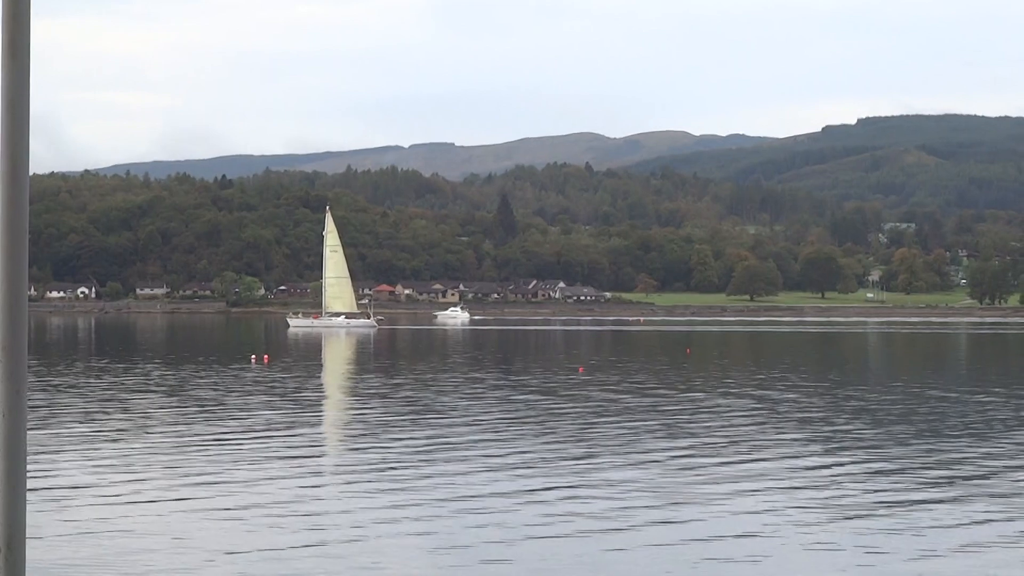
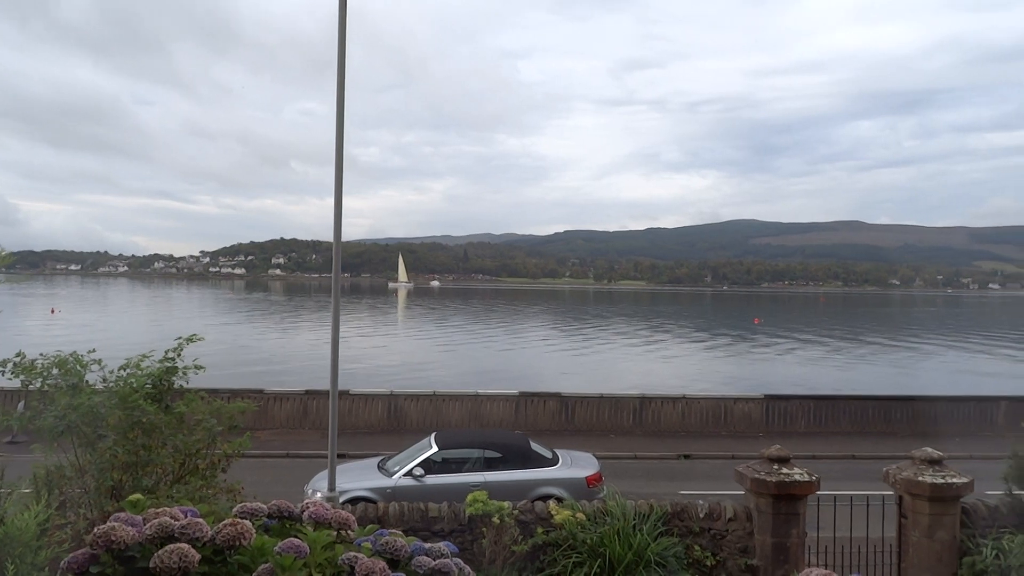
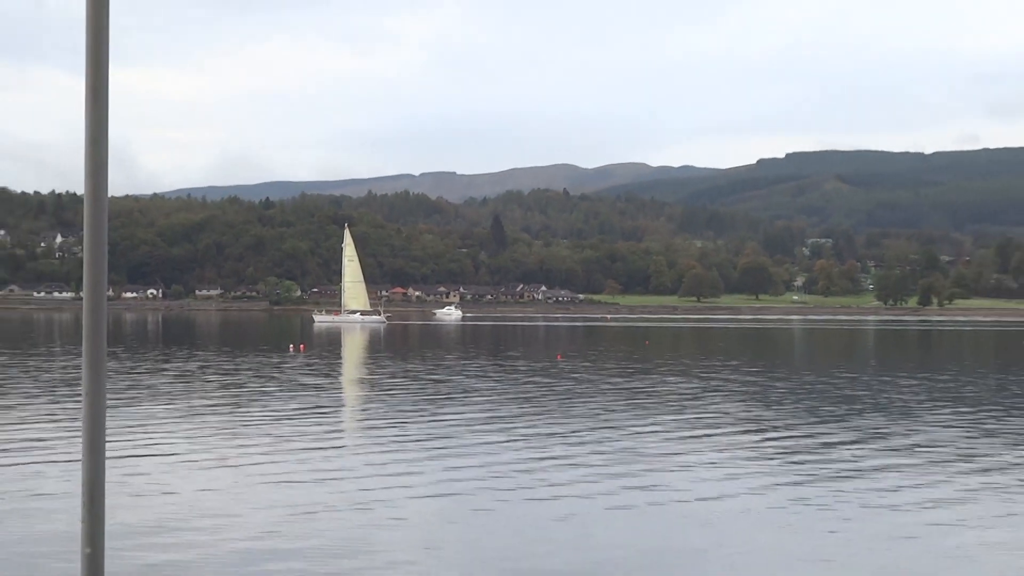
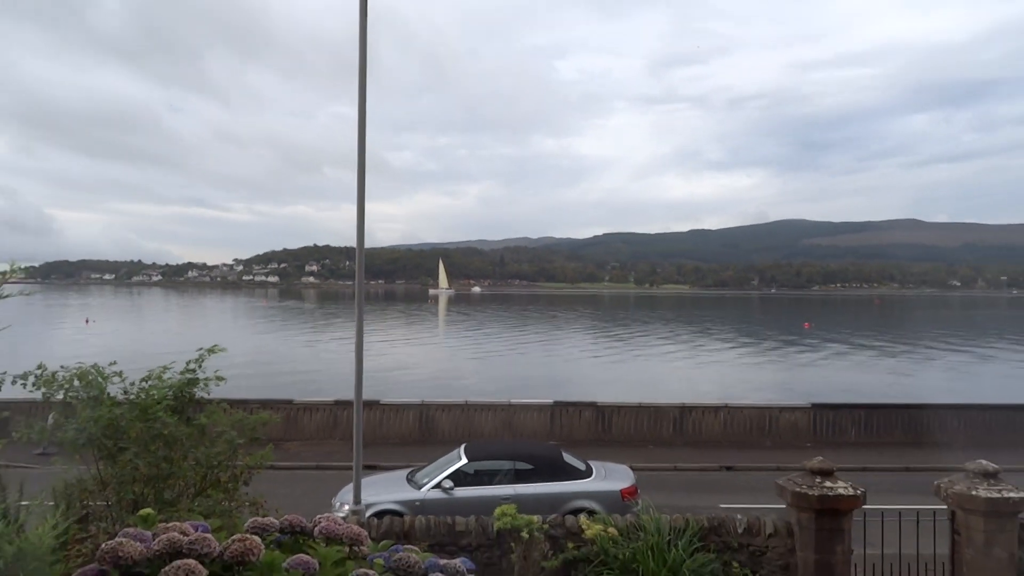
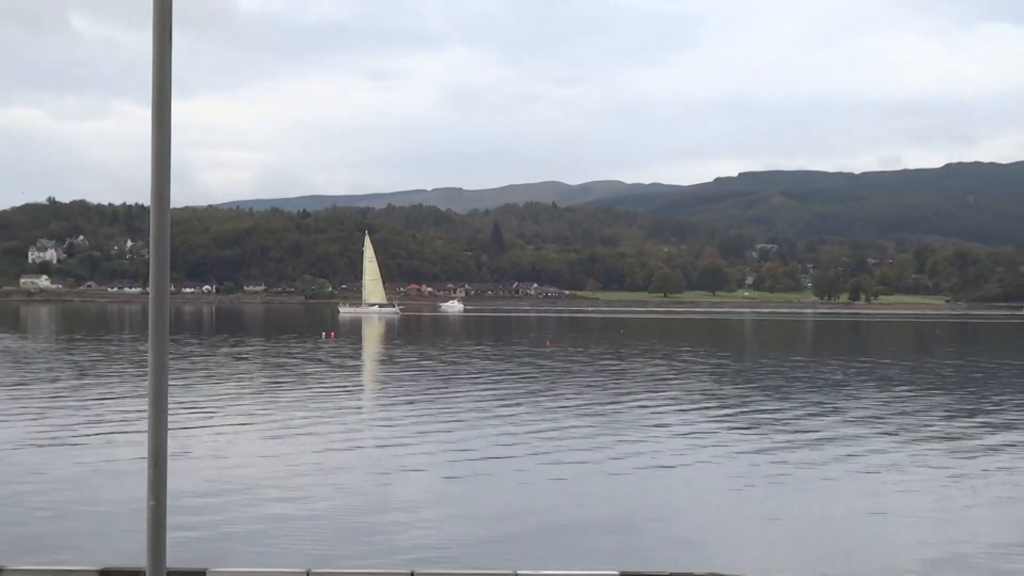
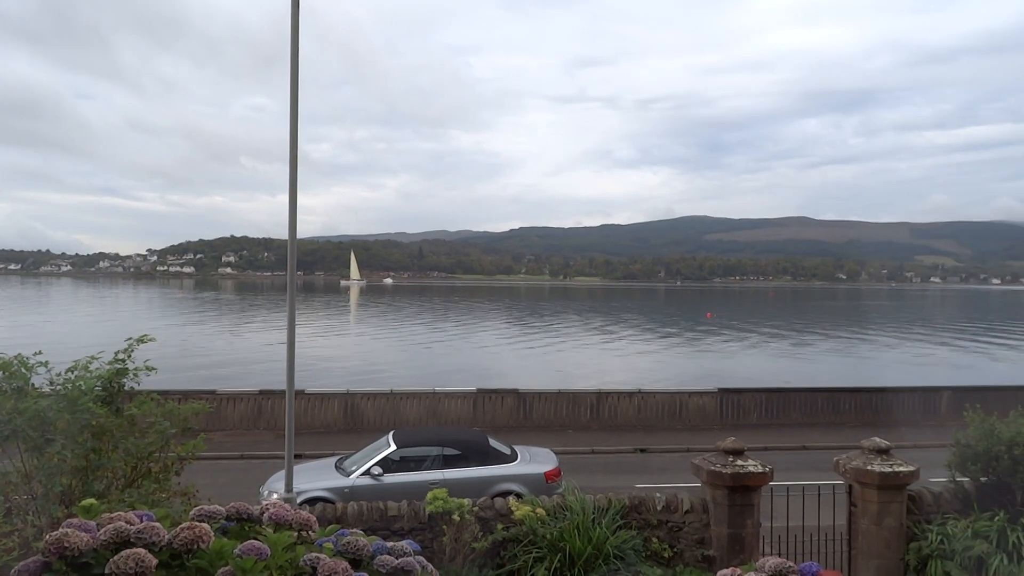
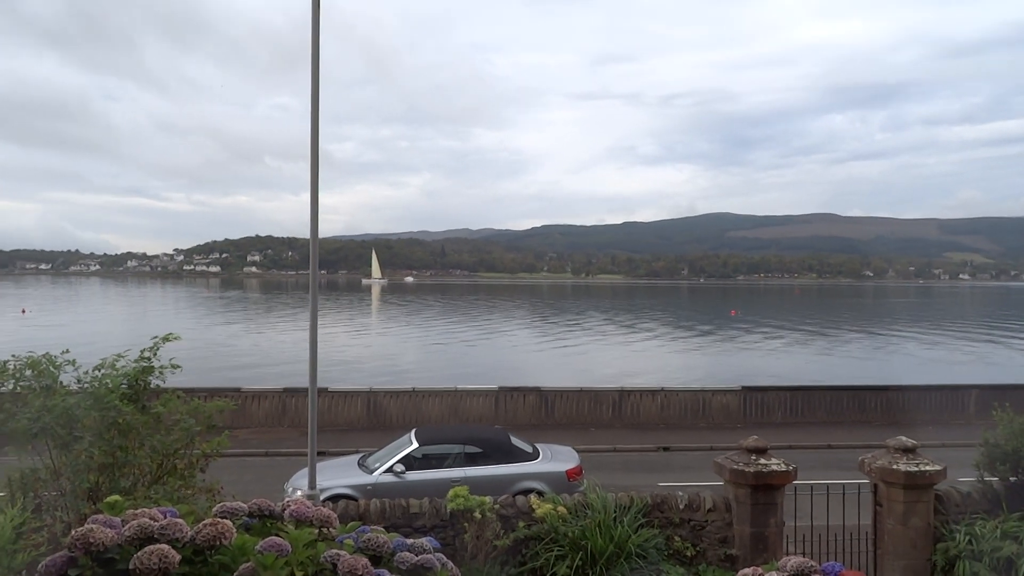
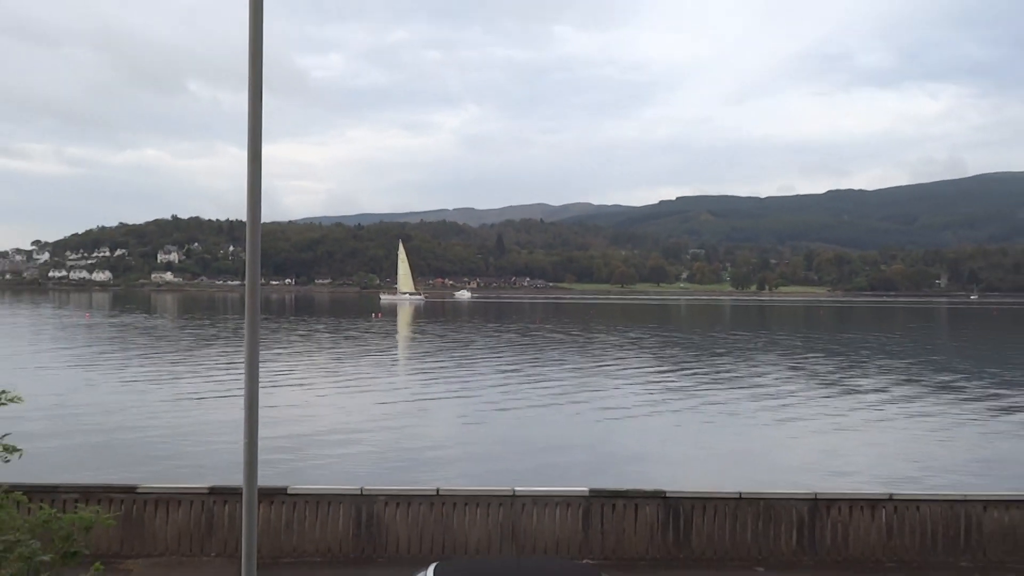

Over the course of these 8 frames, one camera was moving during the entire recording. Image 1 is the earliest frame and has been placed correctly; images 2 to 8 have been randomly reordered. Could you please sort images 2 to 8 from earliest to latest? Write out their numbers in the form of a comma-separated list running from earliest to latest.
3, 5, 8, 4, 2, 6, 7
